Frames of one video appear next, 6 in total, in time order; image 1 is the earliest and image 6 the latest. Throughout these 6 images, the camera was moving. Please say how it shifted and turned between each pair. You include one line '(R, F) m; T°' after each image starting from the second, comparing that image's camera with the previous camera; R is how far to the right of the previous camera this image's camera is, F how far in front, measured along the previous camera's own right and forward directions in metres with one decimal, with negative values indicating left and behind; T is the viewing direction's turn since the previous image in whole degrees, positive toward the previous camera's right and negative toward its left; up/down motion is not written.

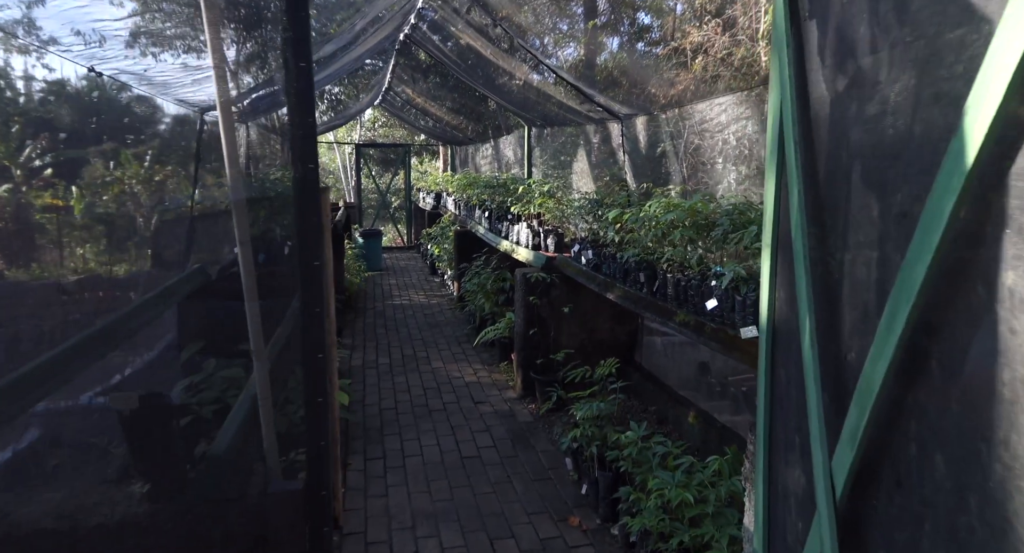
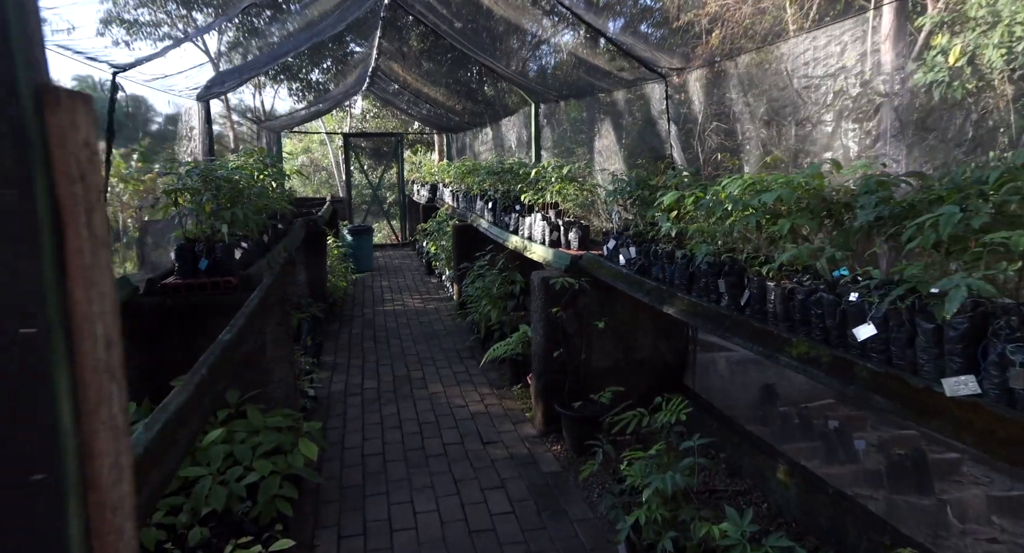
(-0.1, +0.9) m; 0°
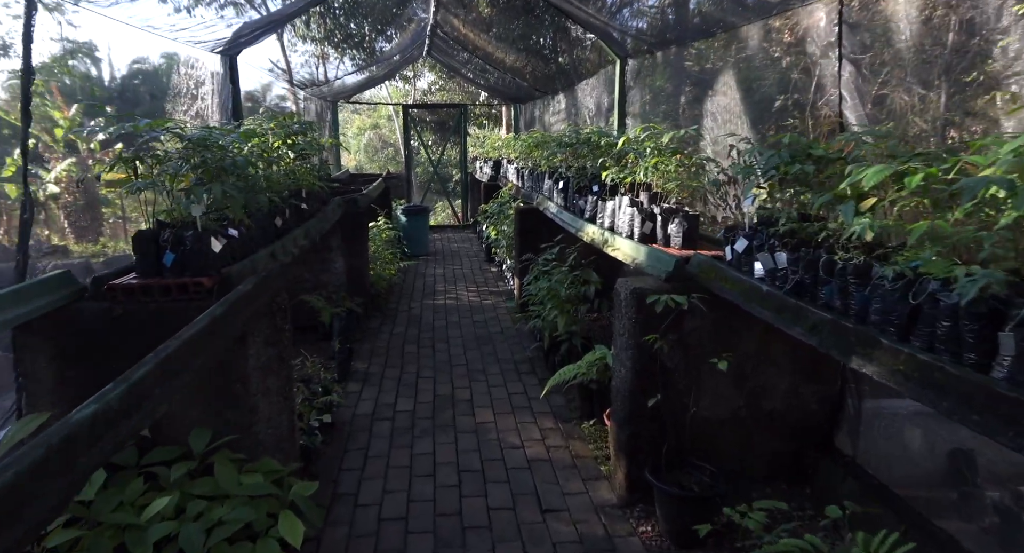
(-0.1, +1.0) m; -6°
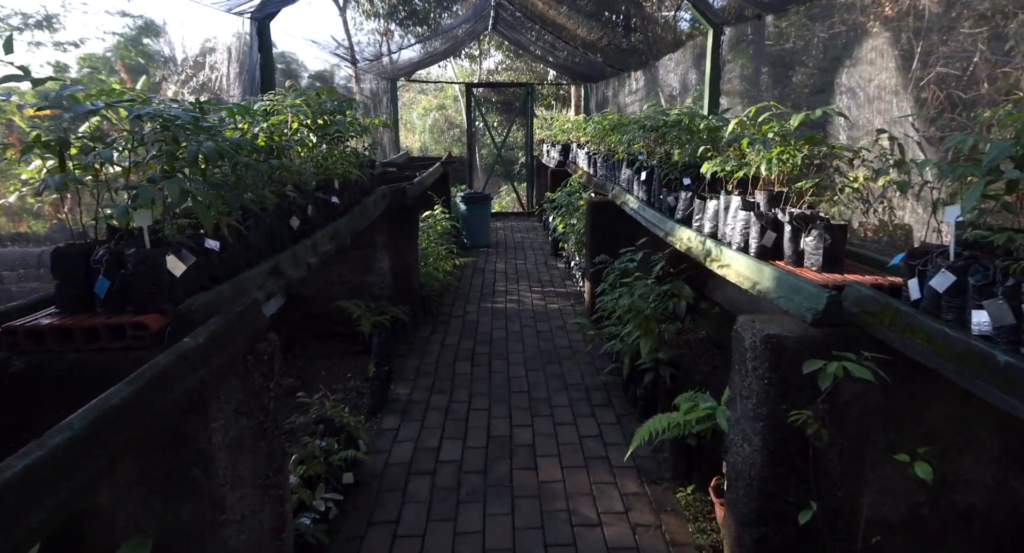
(0.0, +0.7) m; -6°
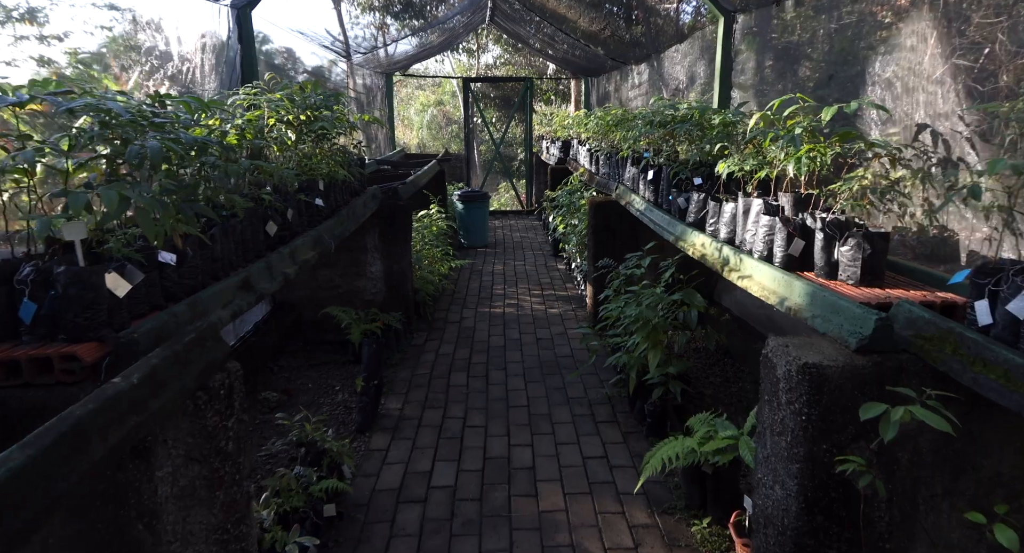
(0.0, +0.2) m; 0°
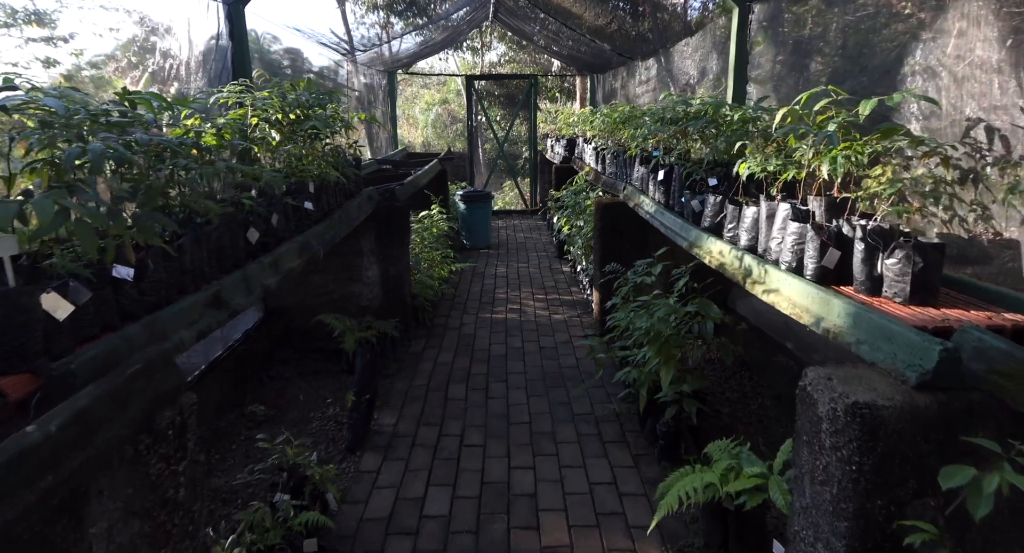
(0.0, +0.2) m; 0°
